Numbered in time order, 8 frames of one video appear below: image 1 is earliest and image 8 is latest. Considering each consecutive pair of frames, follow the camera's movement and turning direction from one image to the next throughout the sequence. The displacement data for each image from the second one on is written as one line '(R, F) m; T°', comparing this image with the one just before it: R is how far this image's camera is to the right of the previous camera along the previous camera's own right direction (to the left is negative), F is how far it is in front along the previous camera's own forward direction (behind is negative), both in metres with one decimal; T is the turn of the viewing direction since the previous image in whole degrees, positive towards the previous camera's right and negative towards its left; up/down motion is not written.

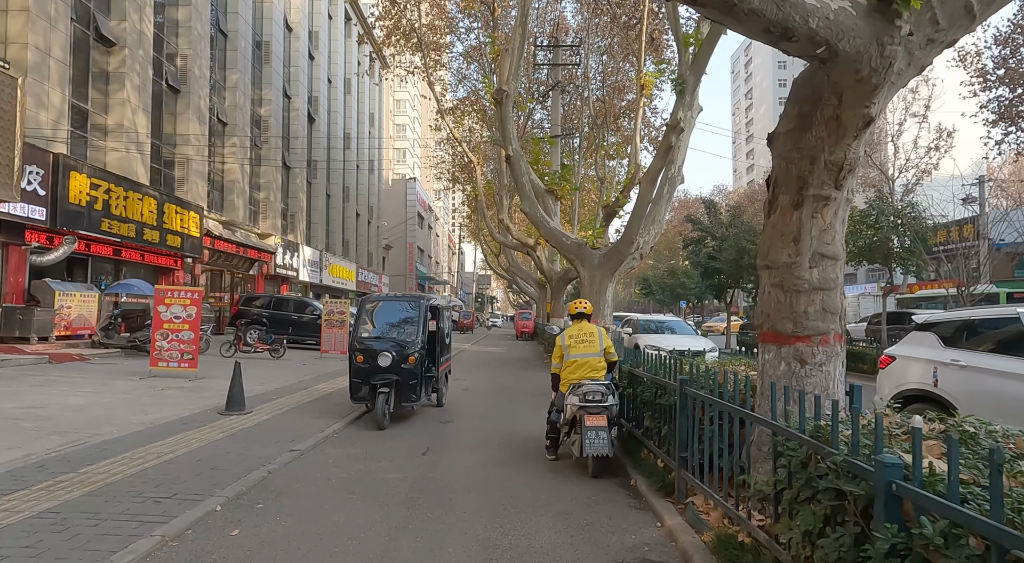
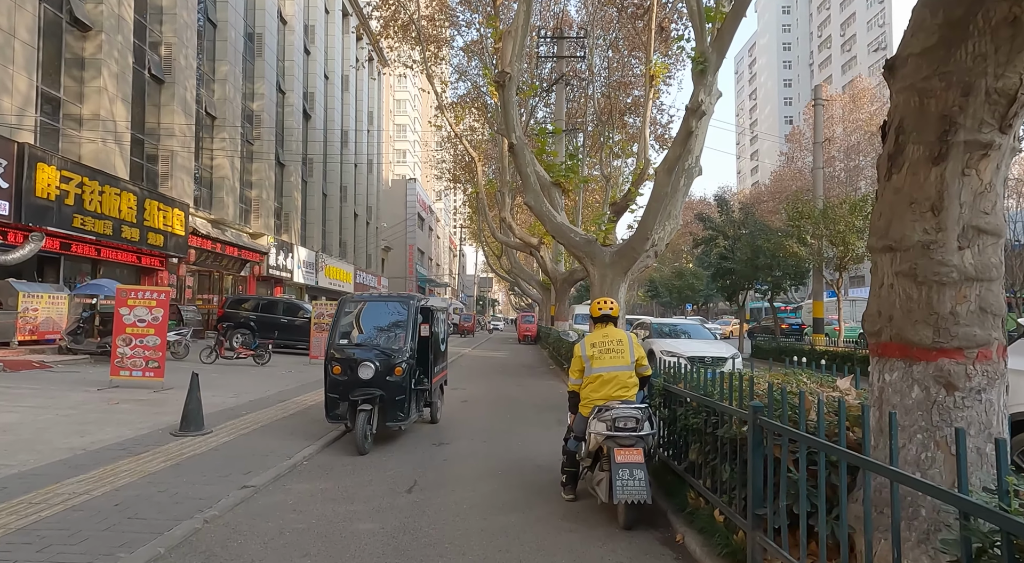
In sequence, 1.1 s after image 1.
(0.0, +1.2) m; 0°
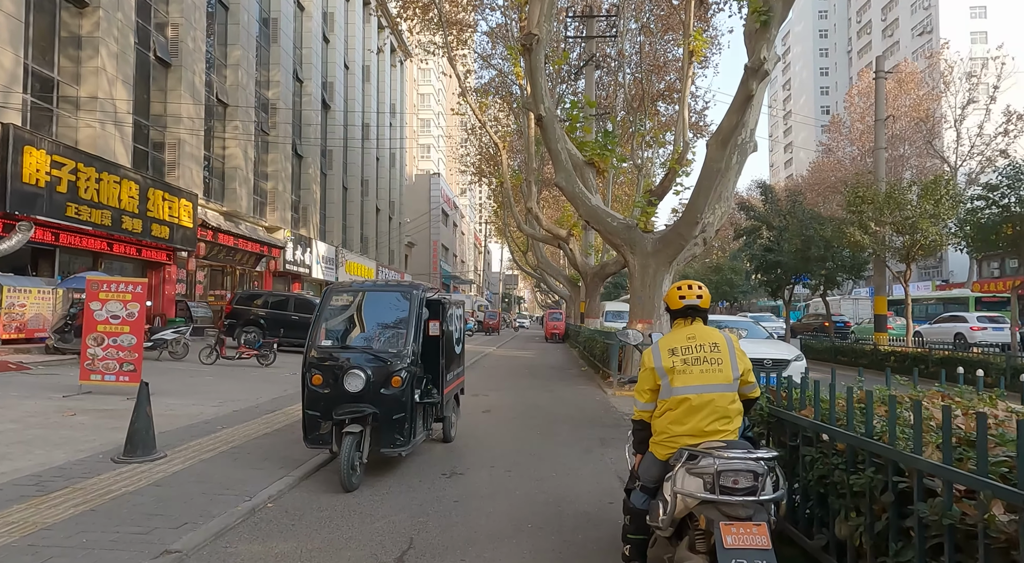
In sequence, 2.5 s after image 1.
(-0.1, +1.6) m; -2°
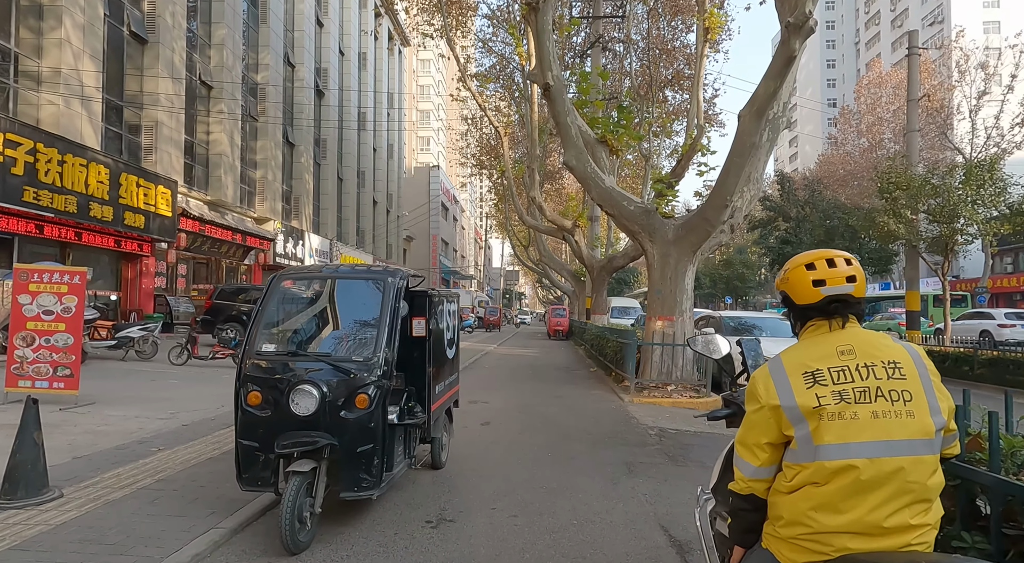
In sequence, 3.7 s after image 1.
(0.0, +1.4) m; 0°
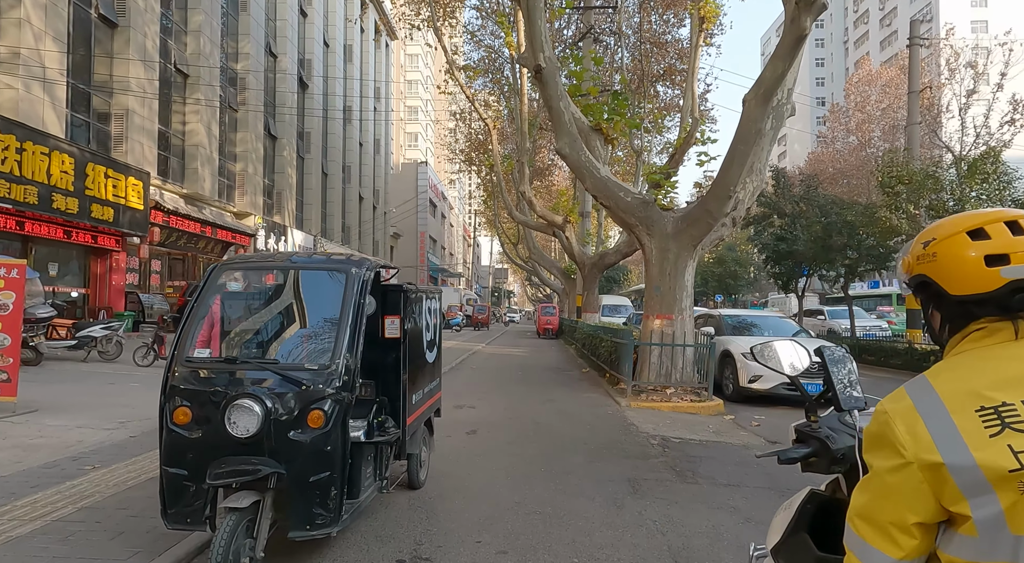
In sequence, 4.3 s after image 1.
(0.0, +0.7) m; +1°
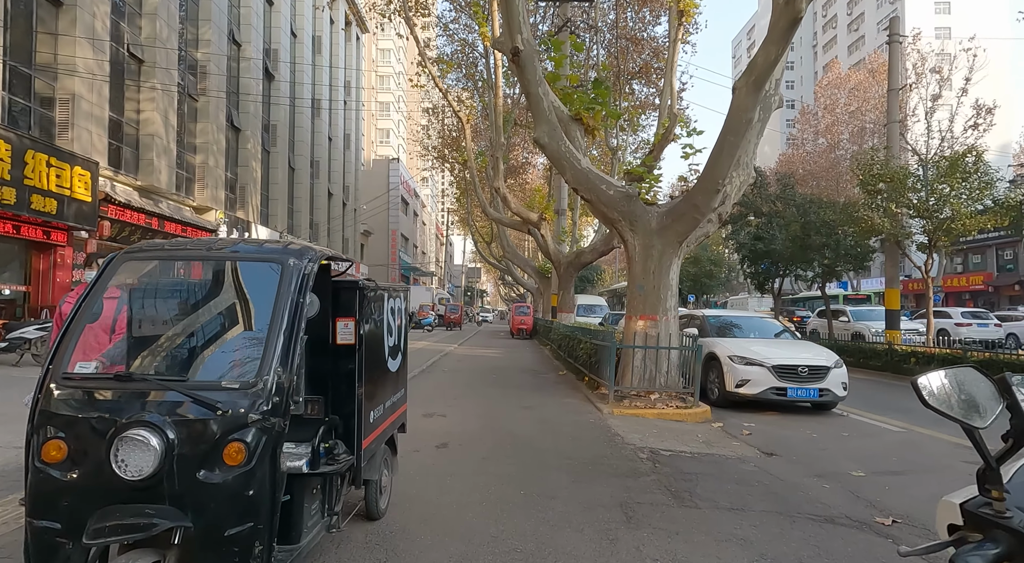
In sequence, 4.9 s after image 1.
(0.0, +0.7) m; +2°
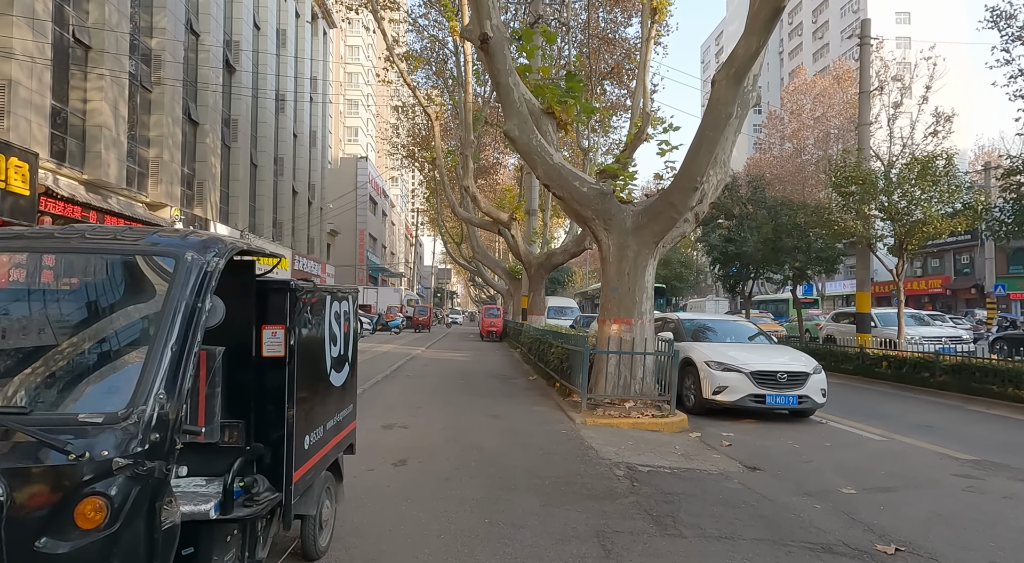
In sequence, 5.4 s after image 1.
(0.0, +0.5) m; +3°
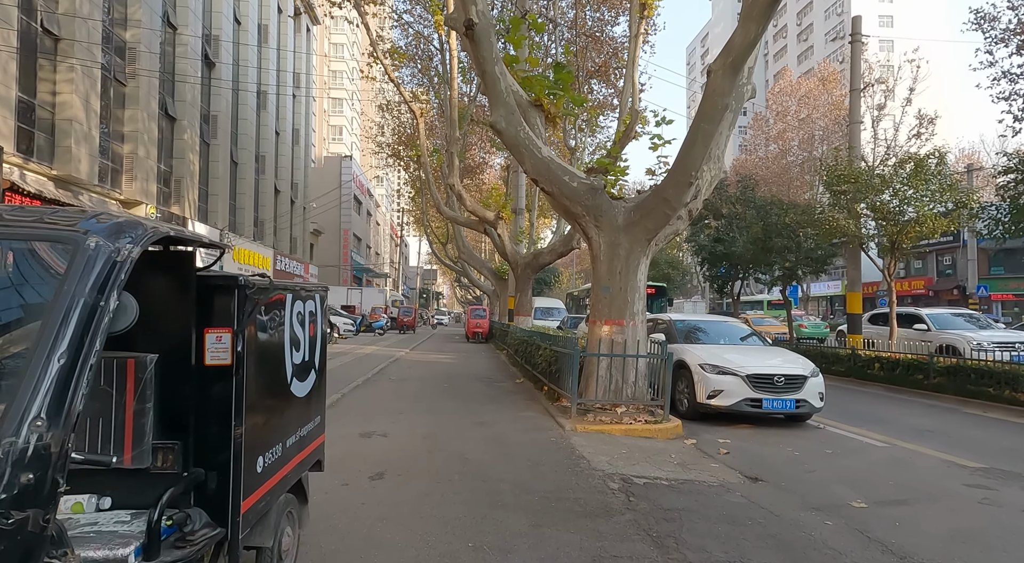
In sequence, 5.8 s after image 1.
(0.0, +0.4) m; +1°
